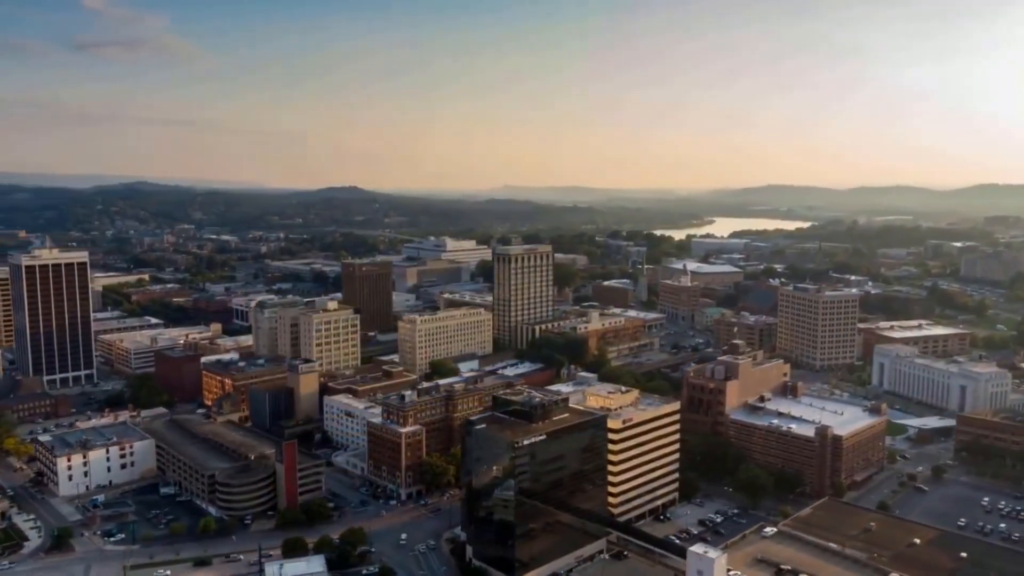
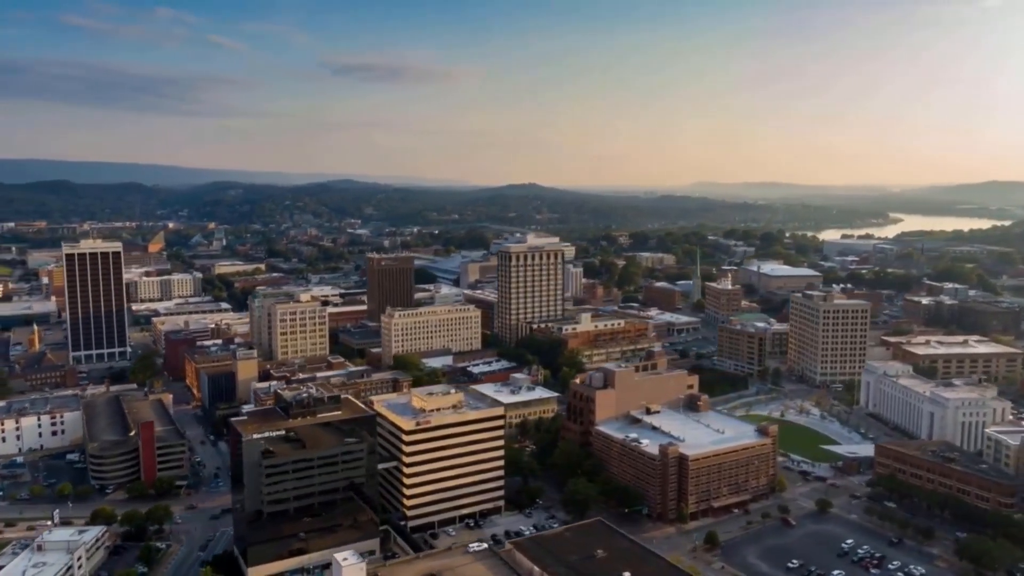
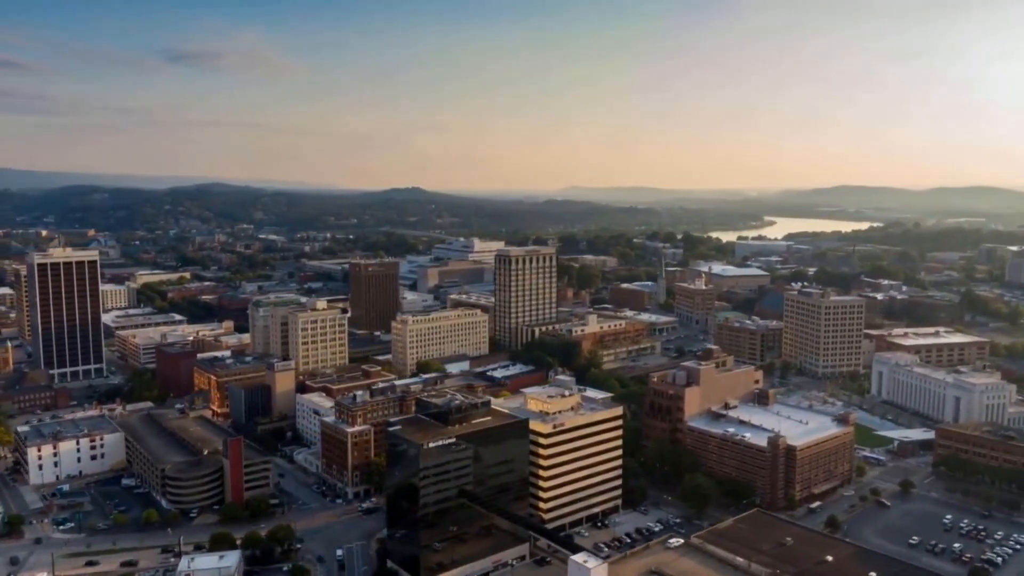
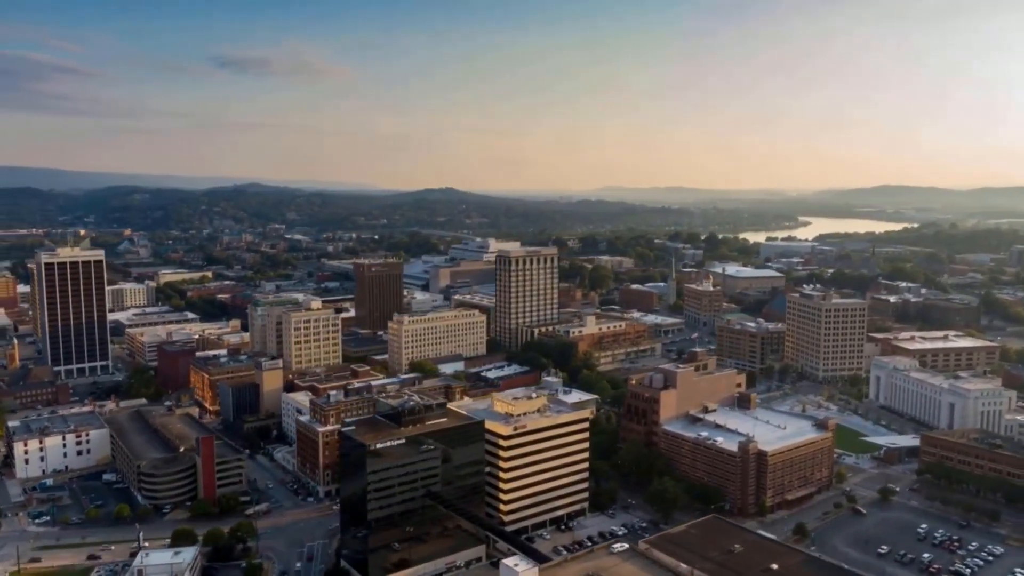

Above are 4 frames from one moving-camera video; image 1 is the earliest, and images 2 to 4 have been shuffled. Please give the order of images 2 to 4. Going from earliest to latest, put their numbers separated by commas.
3, 4, 2
